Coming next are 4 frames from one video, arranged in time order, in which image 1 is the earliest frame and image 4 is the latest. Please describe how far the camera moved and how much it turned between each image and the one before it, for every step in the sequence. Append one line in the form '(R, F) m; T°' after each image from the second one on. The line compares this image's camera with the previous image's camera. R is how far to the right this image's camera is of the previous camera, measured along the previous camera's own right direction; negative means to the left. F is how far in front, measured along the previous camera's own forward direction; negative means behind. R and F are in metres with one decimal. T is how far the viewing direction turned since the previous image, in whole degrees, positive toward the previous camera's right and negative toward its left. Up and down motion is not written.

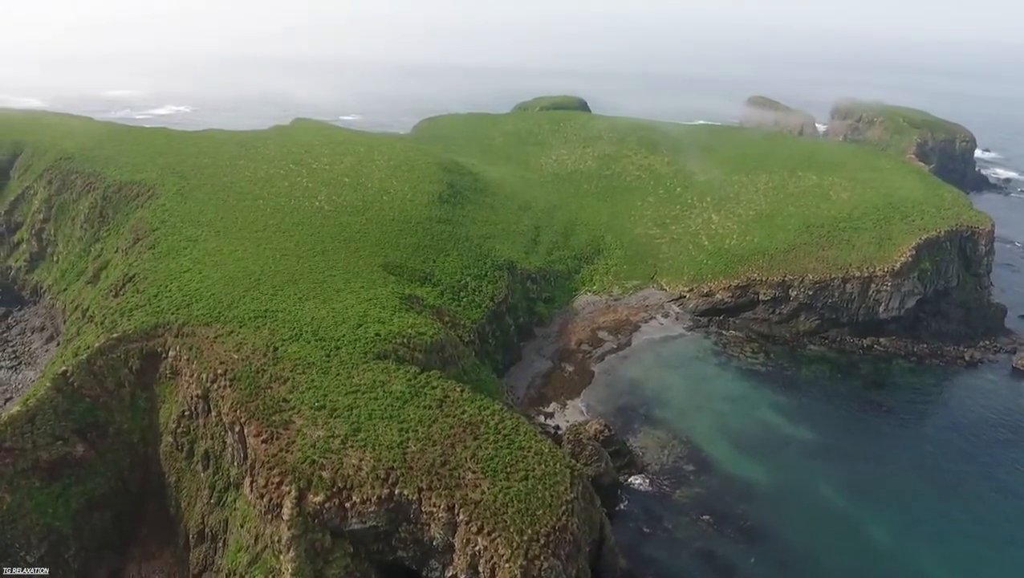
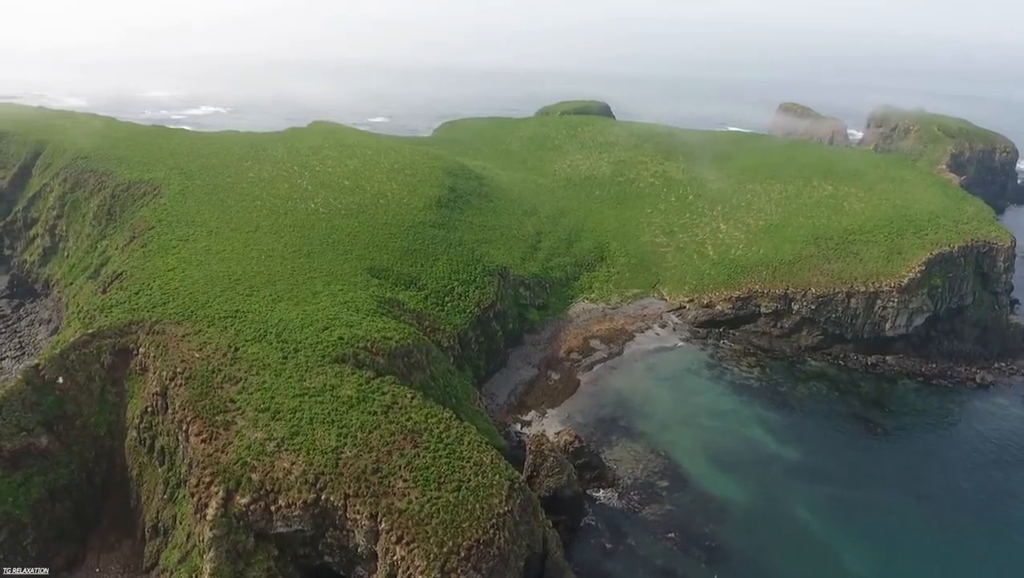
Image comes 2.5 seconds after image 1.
(+4.5, +0.3) m; -3°
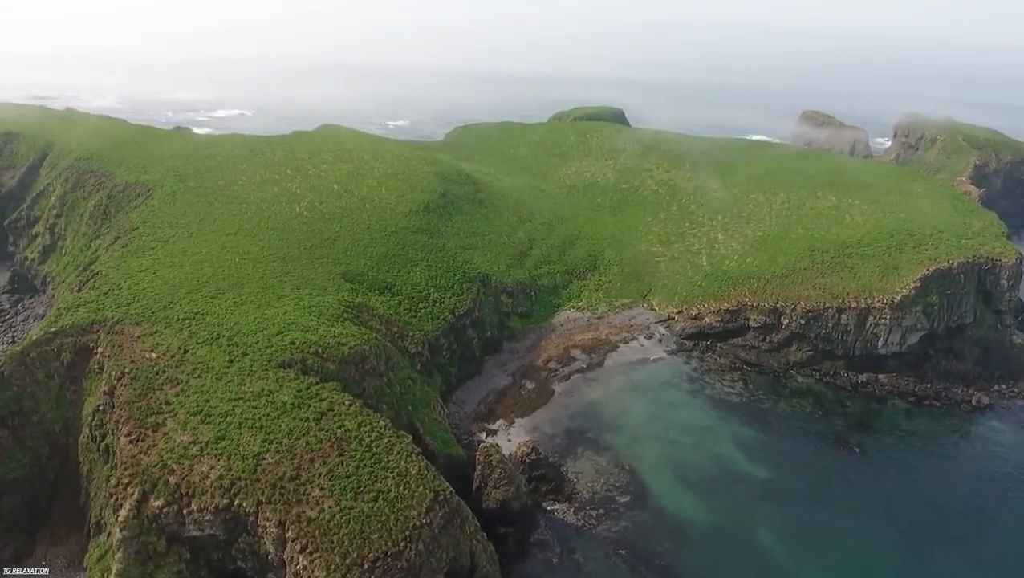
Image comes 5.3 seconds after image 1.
(+4.8, +0.4) m; -3°
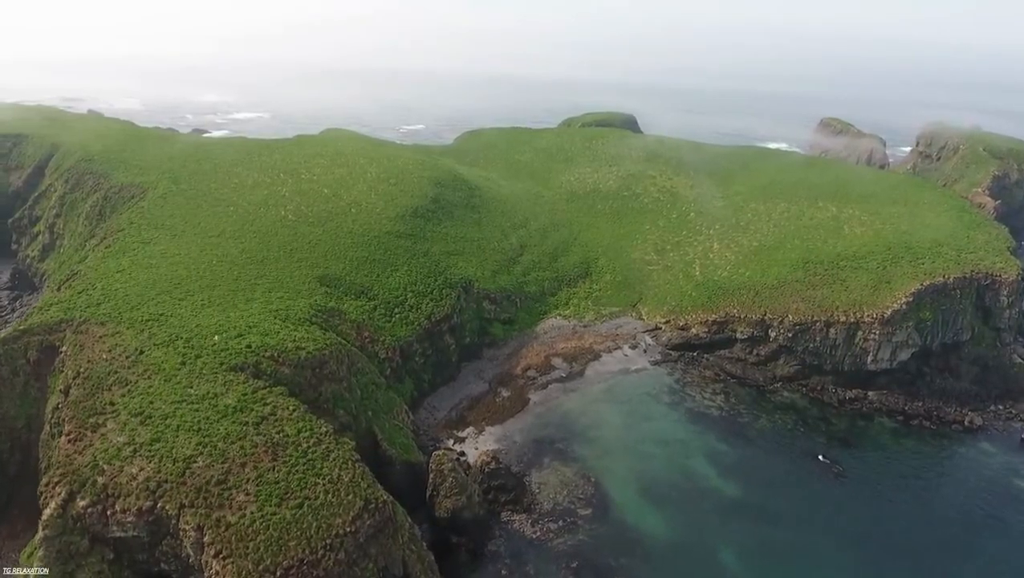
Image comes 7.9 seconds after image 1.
(+4.3, +0.4) m; -2°
